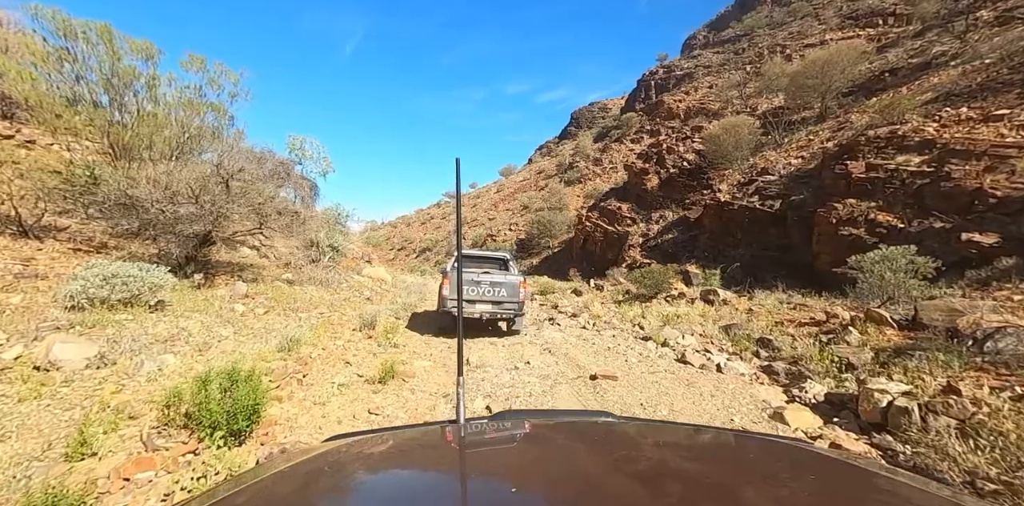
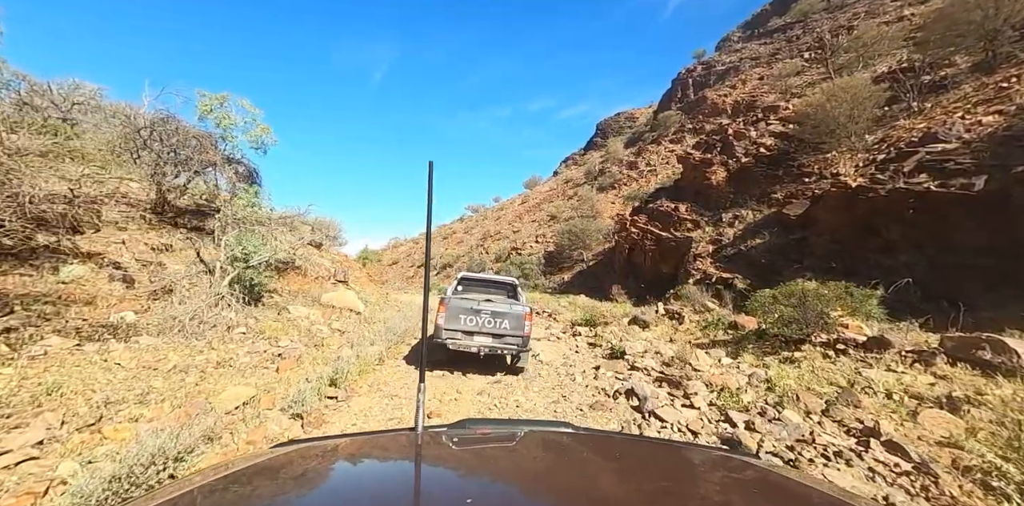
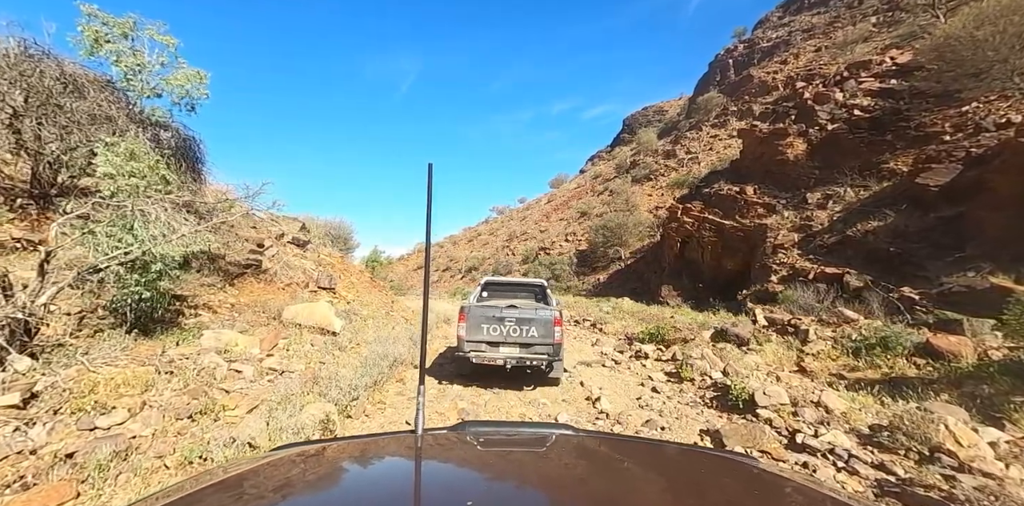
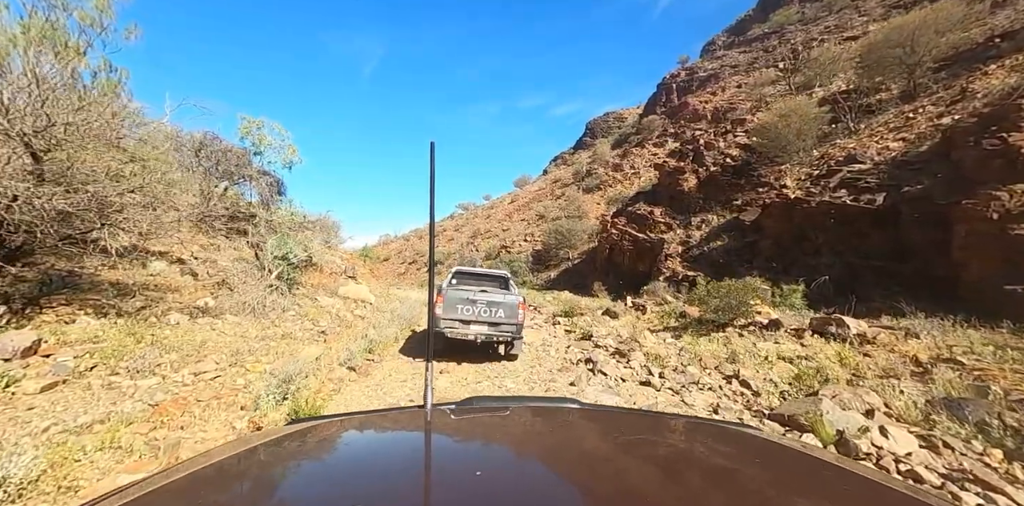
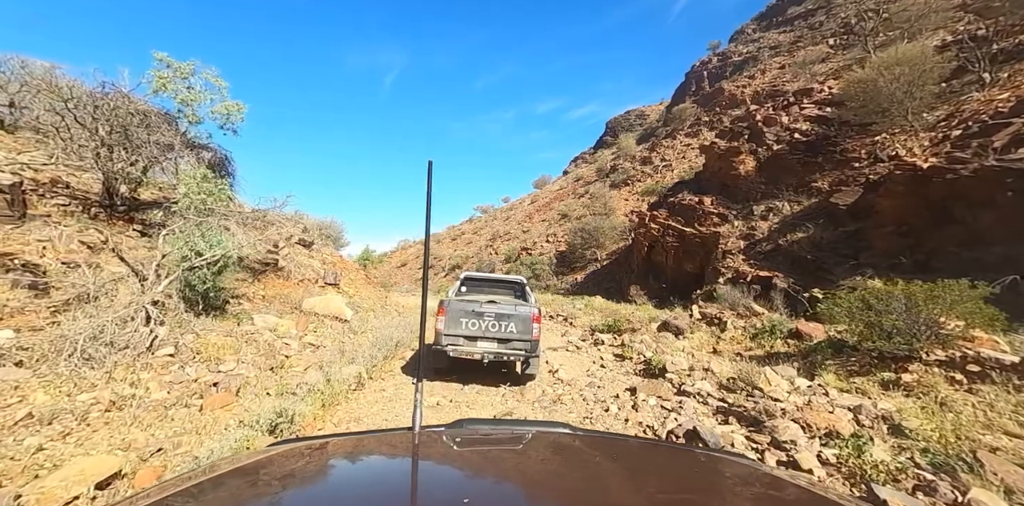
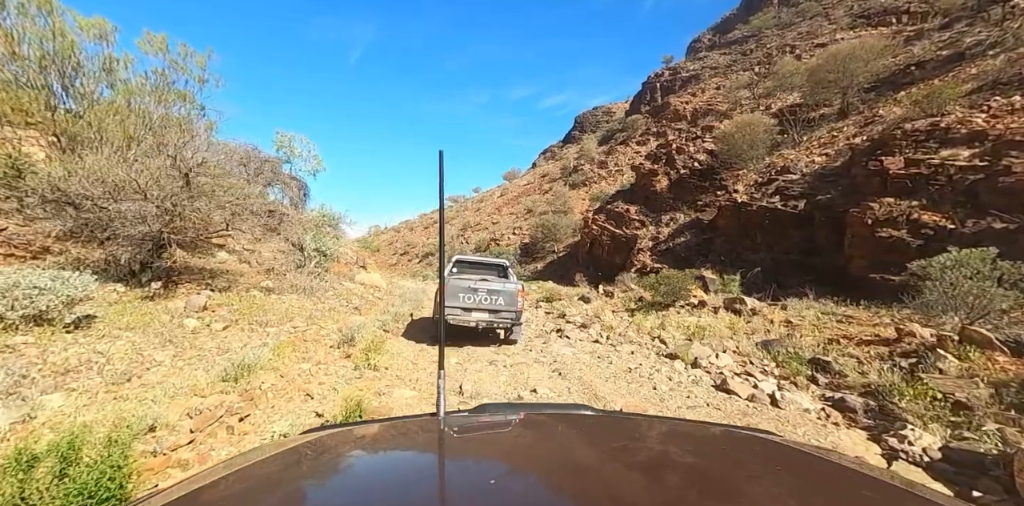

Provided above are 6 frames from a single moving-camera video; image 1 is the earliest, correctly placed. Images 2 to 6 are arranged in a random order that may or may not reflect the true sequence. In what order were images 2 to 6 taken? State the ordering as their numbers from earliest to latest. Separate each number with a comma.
6, 4, 2, 5, 3
